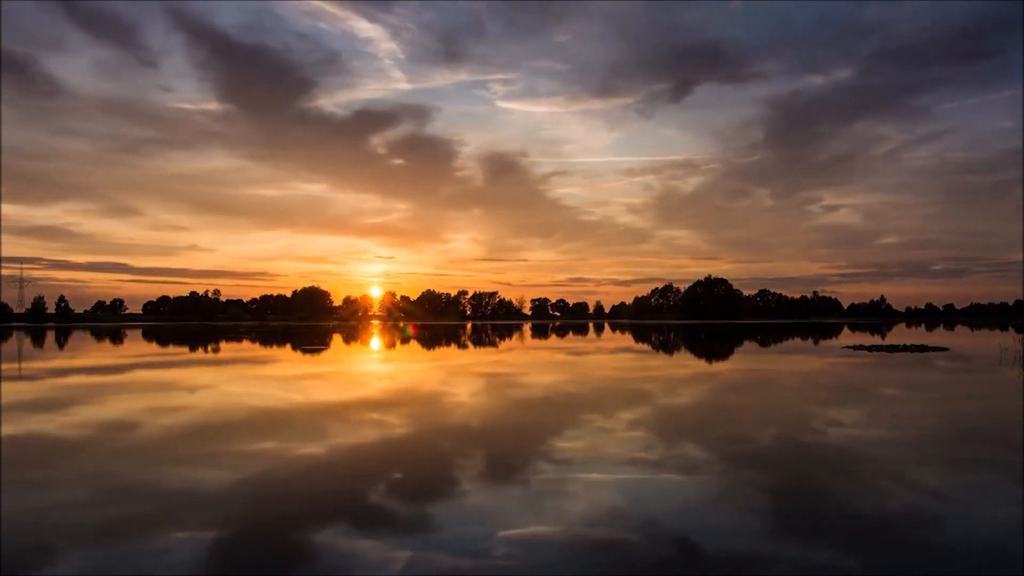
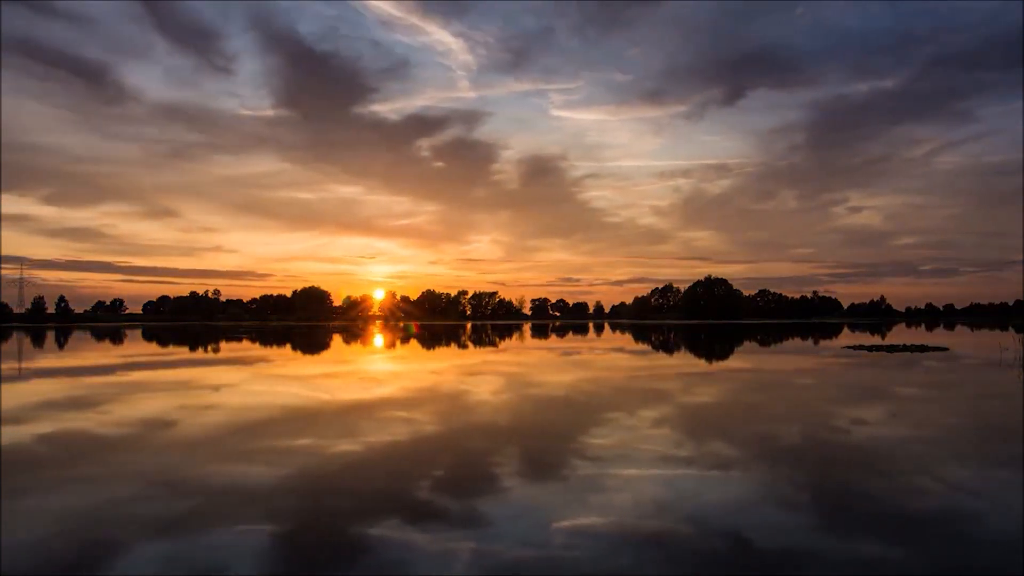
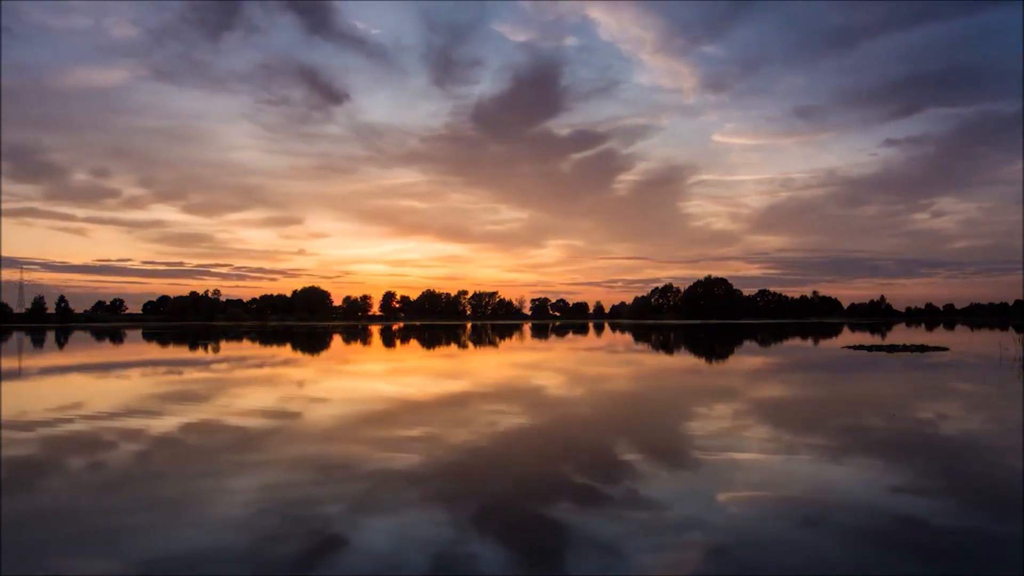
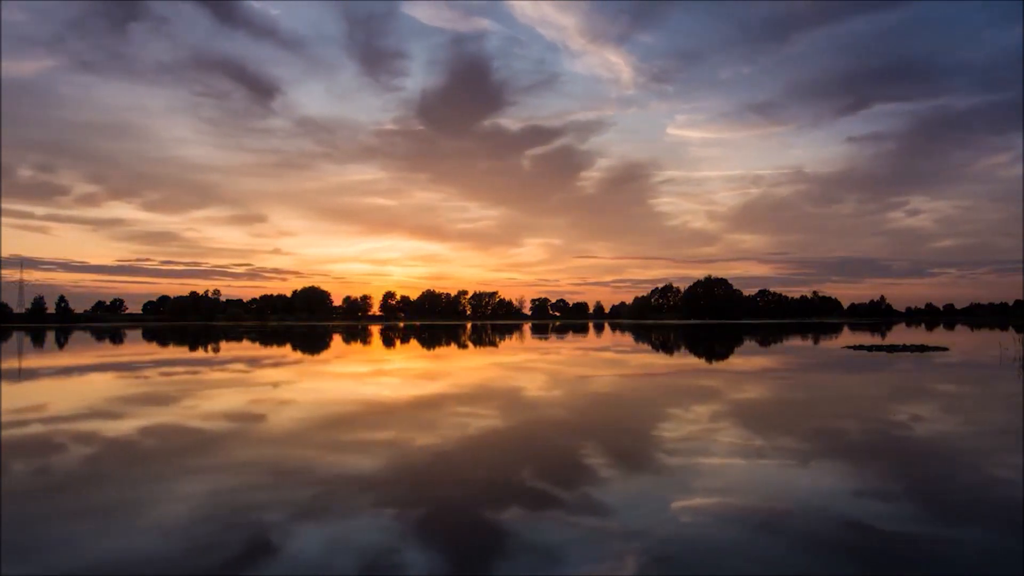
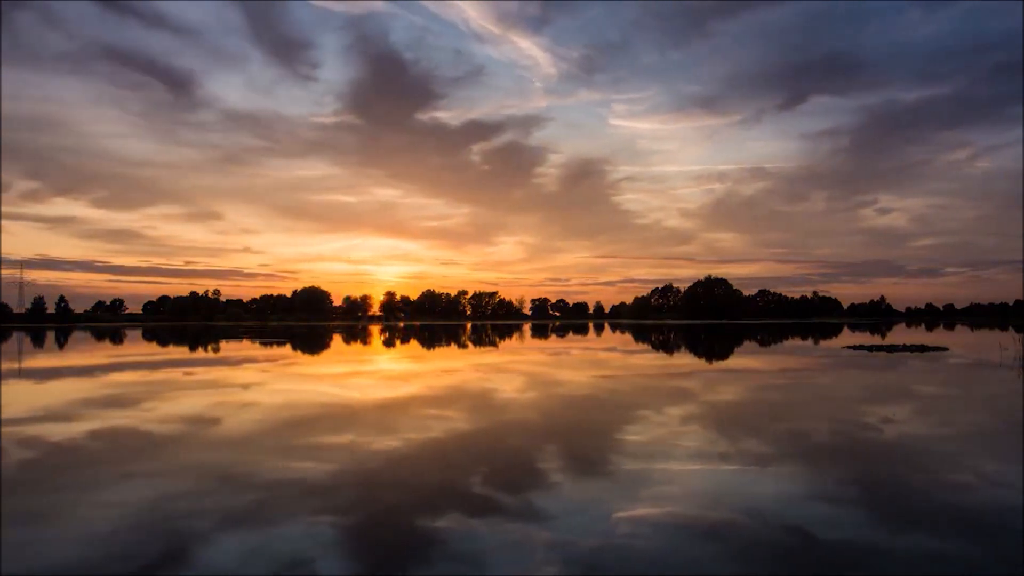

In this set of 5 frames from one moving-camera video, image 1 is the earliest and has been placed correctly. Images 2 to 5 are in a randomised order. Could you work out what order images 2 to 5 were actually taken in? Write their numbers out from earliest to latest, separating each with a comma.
2, 5, 4, 3
